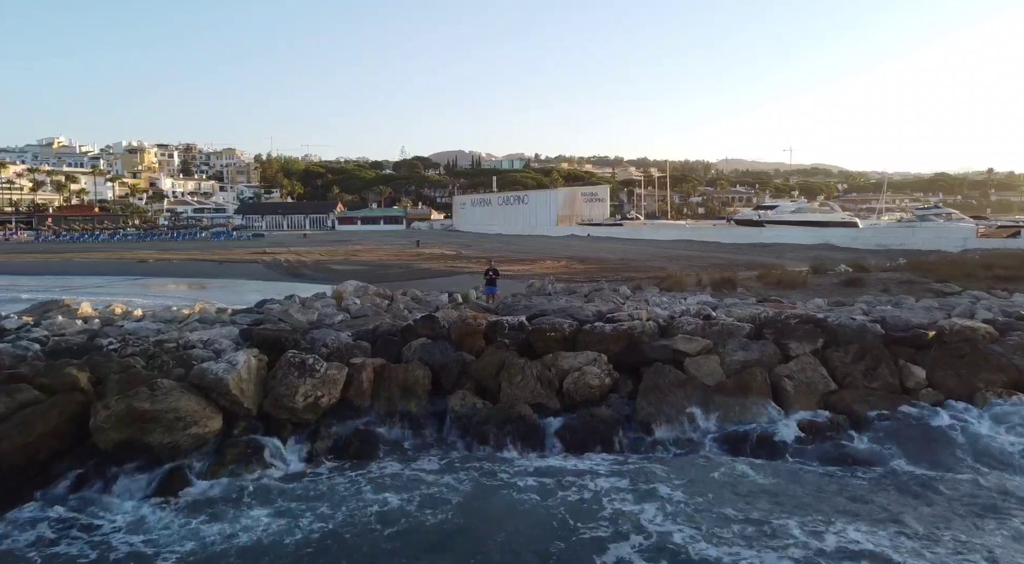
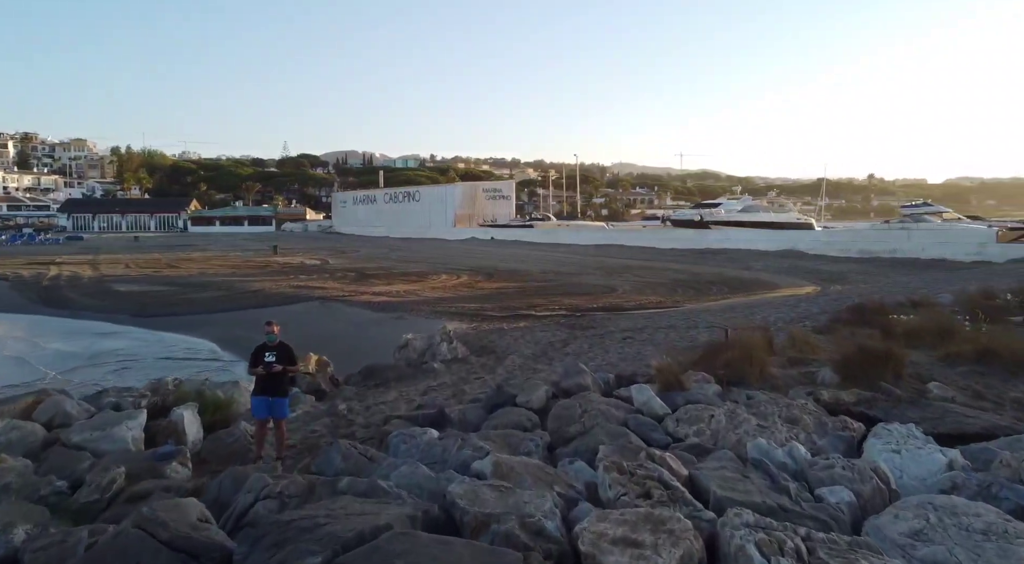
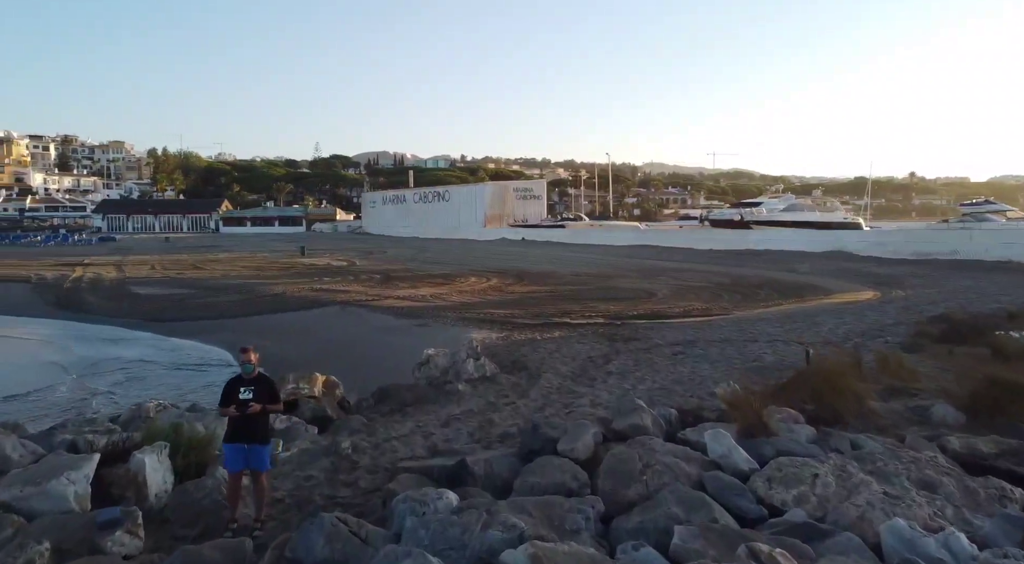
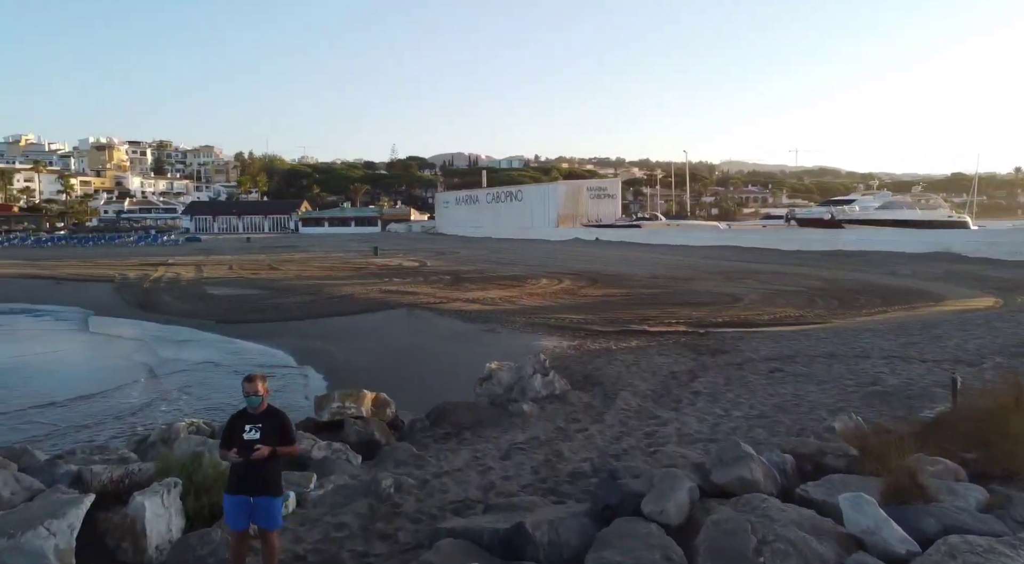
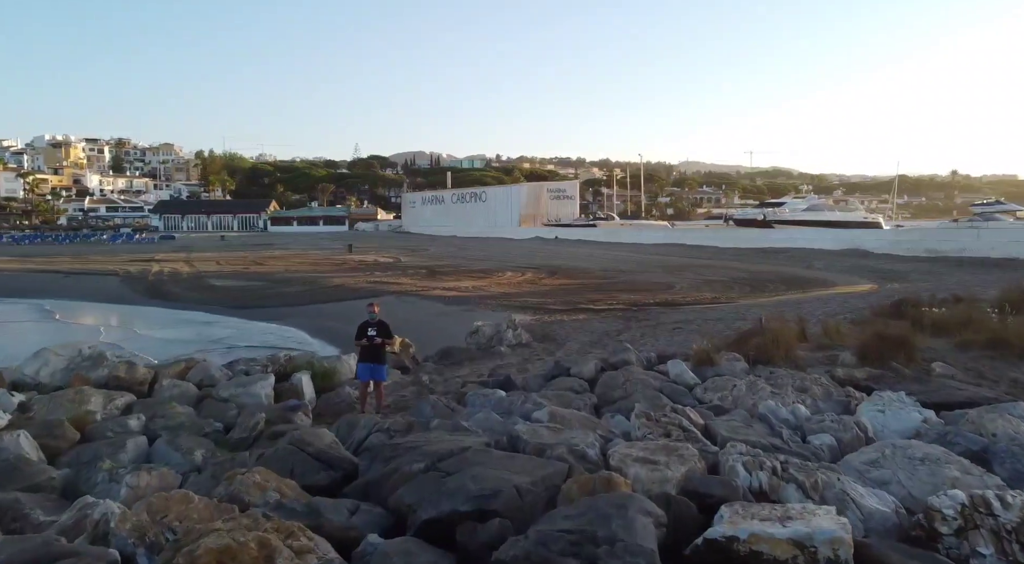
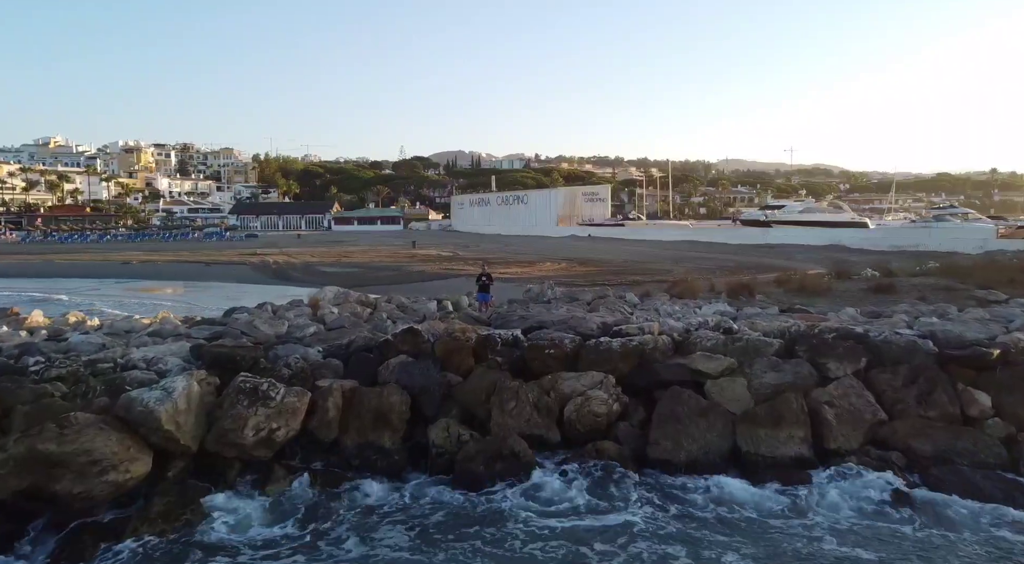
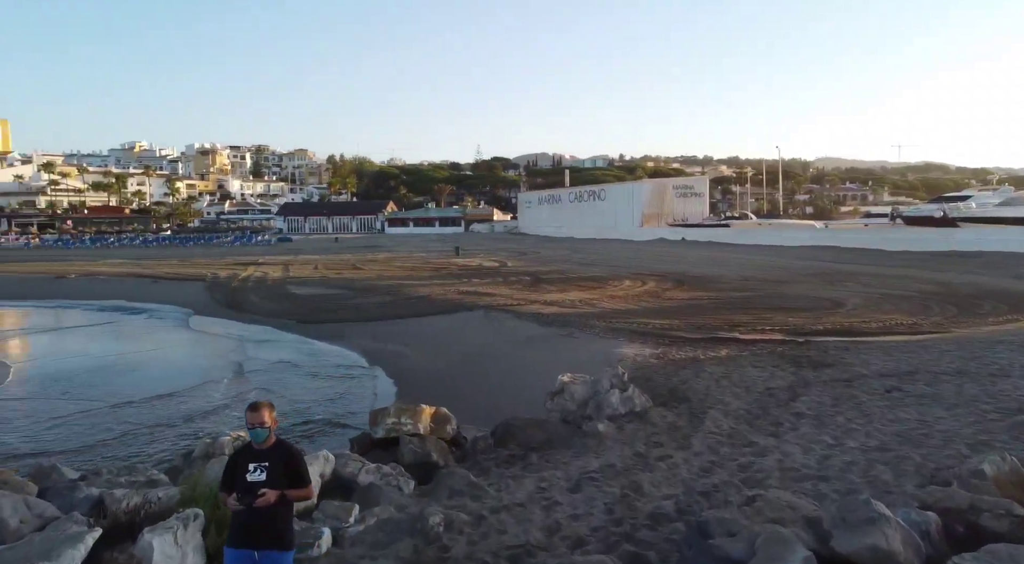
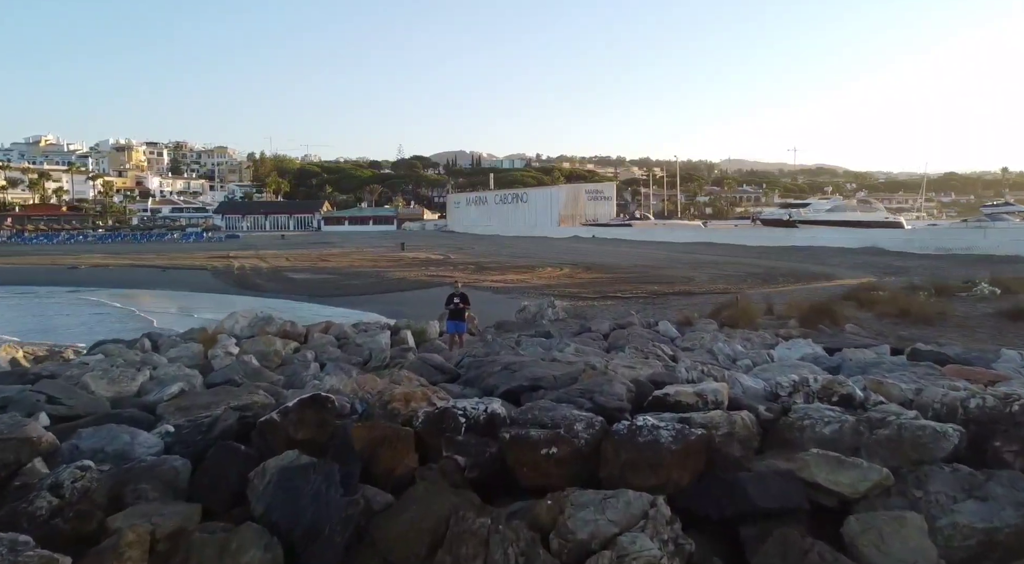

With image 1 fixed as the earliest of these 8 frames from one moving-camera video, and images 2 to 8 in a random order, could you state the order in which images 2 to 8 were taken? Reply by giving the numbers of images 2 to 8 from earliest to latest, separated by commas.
6, 8, 5, 2, 3, 4, 7
